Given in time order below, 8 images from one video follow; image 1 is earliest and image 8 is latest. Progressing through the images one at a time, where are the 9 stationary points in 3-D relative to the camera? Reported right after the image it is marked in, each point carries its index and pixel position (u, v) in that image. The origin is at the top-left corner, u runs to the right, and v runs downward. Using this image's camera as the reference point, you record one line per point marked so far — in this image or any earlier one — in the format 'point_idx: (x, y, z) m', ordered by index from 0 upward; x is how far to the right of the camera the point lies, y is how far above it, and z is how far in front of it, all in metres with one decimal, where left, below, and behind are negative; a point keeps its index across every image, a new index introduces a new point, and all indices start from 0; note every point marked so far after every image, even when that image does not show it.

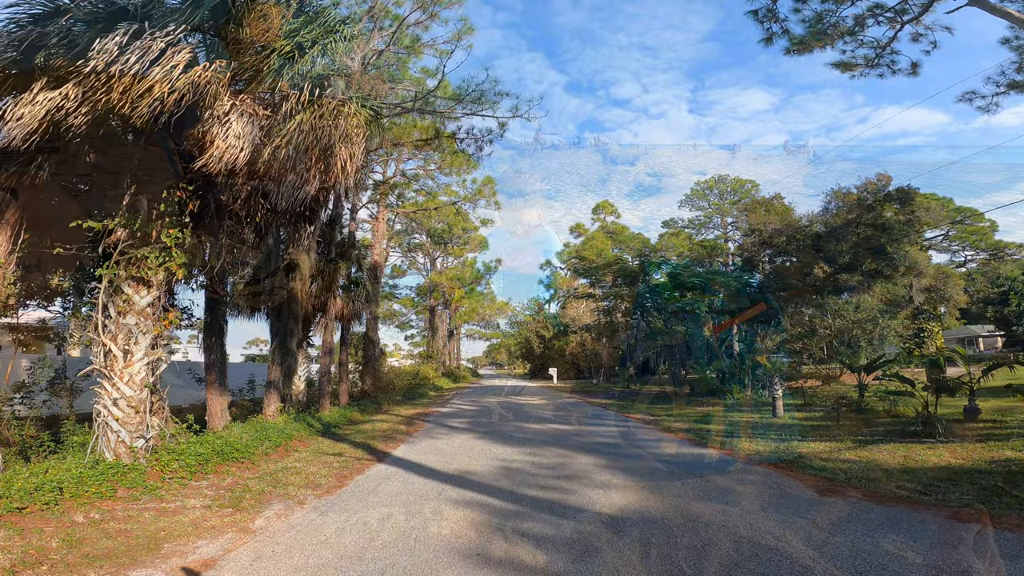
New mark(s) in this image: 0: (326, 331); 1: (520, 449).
0: (-6.0, -1.4, +16.3) m
1: (+0.2, -3.3, +10.2) m
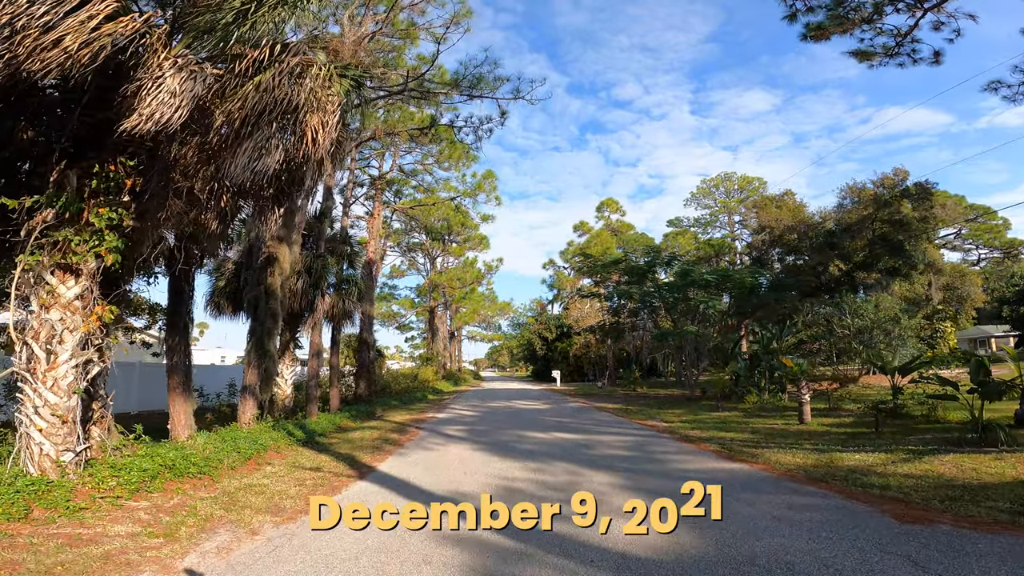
0: (-6.0, -1.3, +15.1) m
1: (+0.2, -3.2, +9.1) m
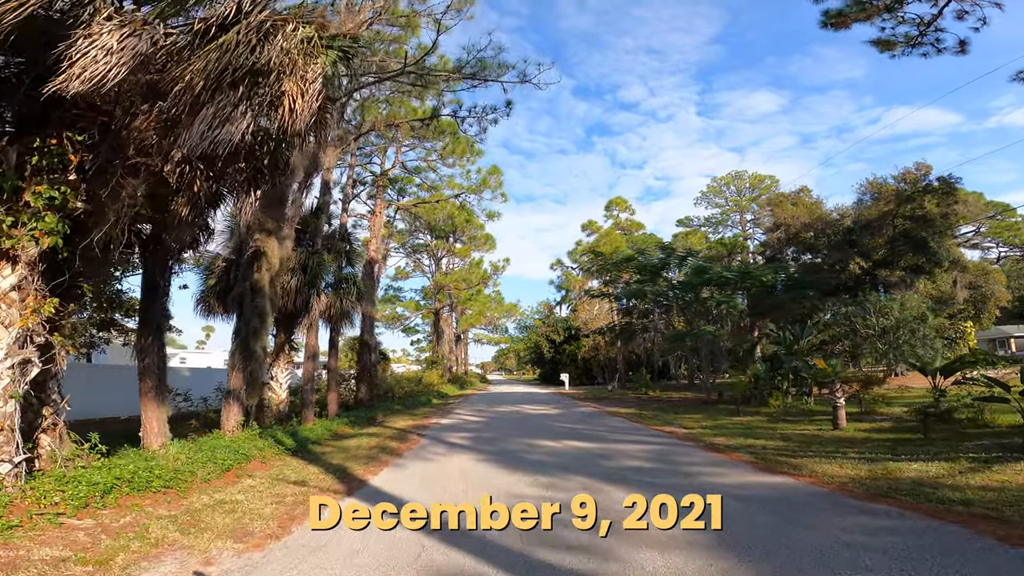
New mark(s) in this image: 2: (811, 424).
0: (-5.8, -1.3, +14.3) m
1: (+0.3, -3.1, +8.1) m
2: (+7.6, -3.5, +12.7) m
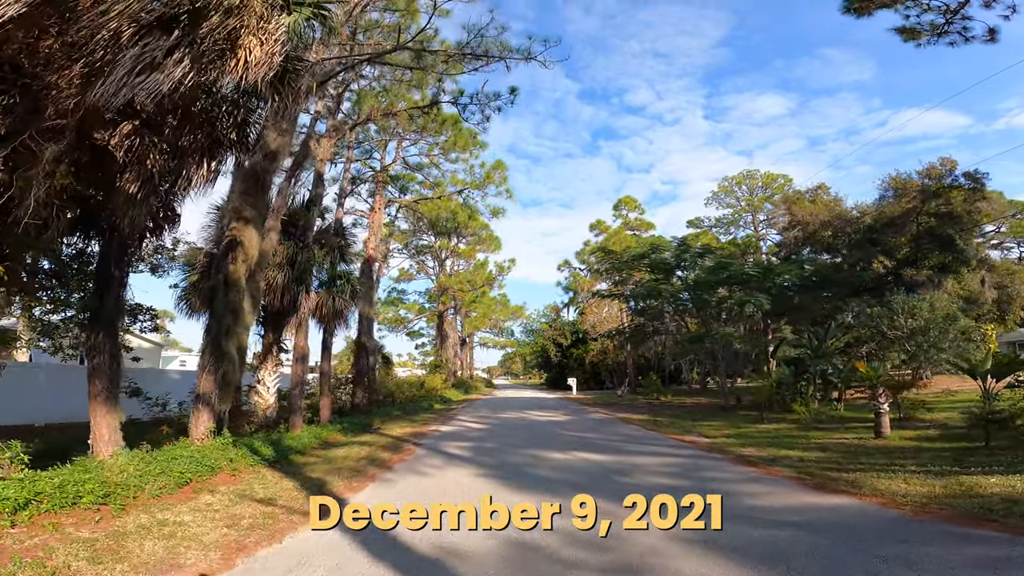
0: (-5.6, -1.2, +13.2) m
1: (+0.4, -2.9, +7.0) m
2: (+7.8, -3.3, +11.5) m
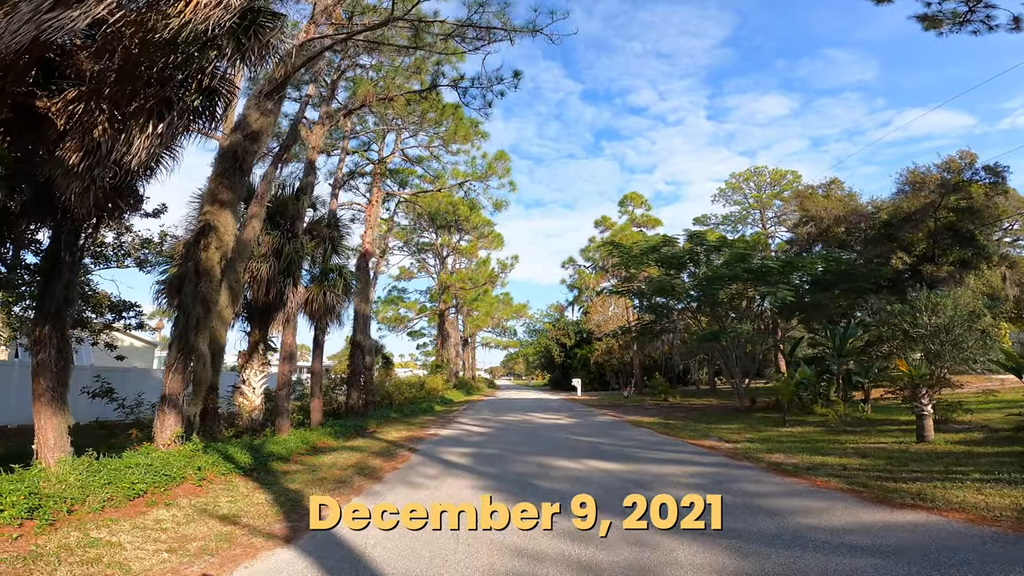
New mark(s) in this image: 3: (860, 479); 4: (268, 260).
0: (-5.6, -1.0, +12.3) m
1: (+0.4, -2.7, +6.0) m
2: (+7.8, -3.1, +10.5) m
3: (+4.6, -2.6, +6.7) m
4: (-5.7, +0.6, +11.7) m
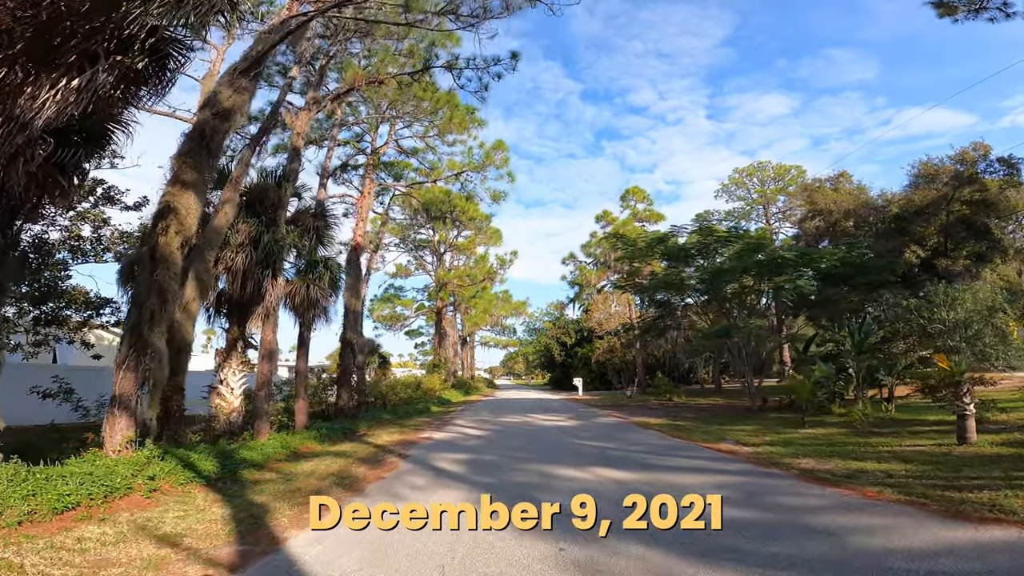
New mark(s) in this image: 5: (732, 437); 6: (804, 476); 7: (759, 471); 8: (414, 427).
0: (-5.6, -0.9, +11.4) m
1: (+0.4, -2.5, +5.1) m
2: (+7.8, -2.9, +9.6) m
3: (+4.6, -2.4, +5.8) m
4: (-5.8, +0.8, +10.8) m
5: (+5.0, -3.4, +11.3) m
6: (+4.0, -2.7, +7.0) m
7: (+3.7, -2.8, +7.6) m
8: (-3.0, -4.3, +15.3) m
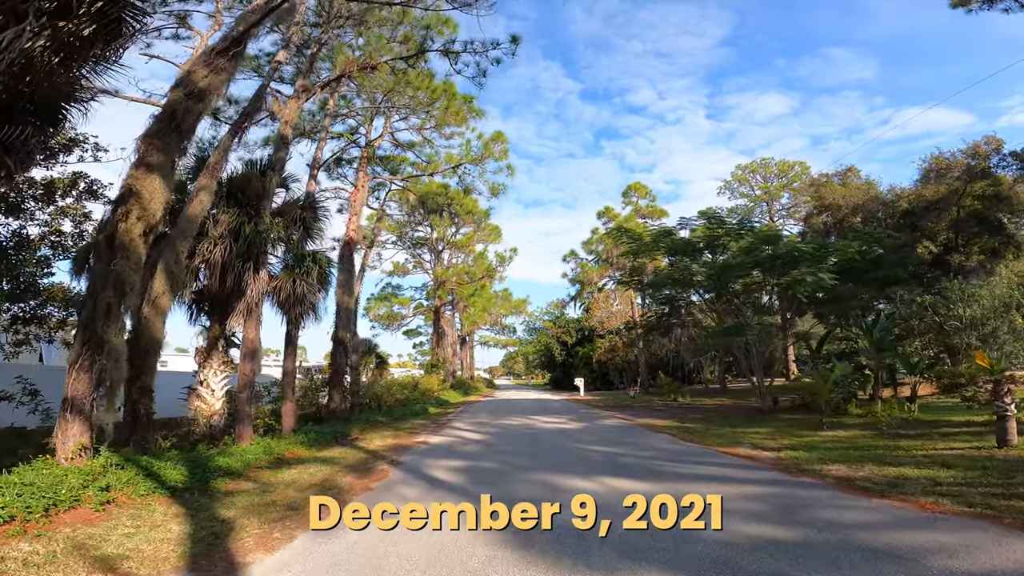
0: (-5.6, -0.7, +10.6) m
1: (+0.4, -2.4, +4.3) m
2: (+7.8, -2.8, +8.8) m
3: (+4.6, -2.3, +5.0) m
4: (-5.8, +0.9, +10.0) m
5: (+5.0, -3.3, +10.5) m
6: (+4.0, -2.5, +6.3) m
7: (+3.7, -2.6, +6.8) m
8: (-3.0, -4.1, +14.5) m
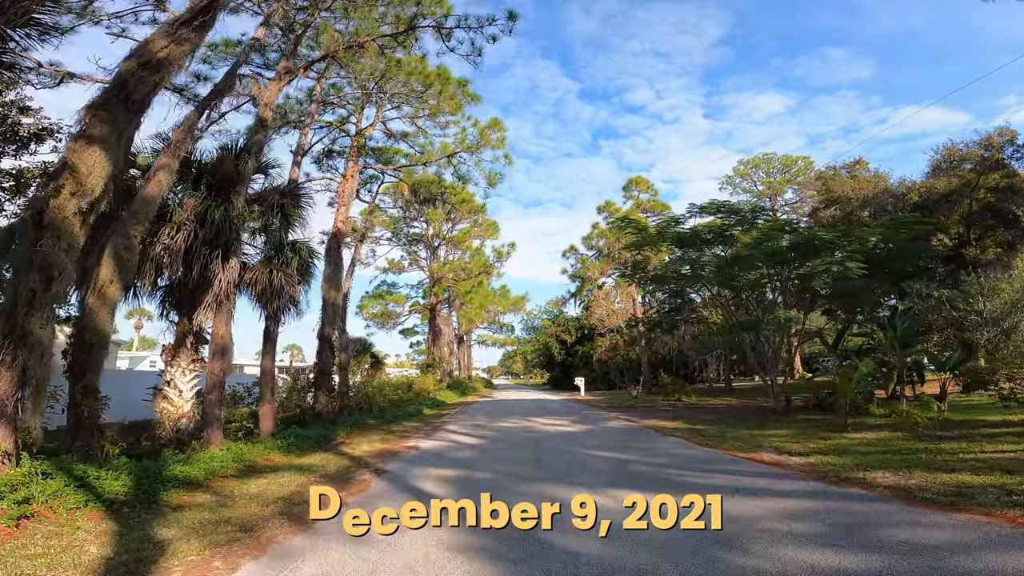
0: (-5.6, -0.6, +9.6) m
1: (+0.4, -2.2, +3.4) m
2: (+7.8, -2.6, +7.9) m
3: (+4.6, -2.0, +4.1) m
4: (-5.8, +1.1, +9.0) m
5: (+4.9, -3.0, +9.6) m
6: (+4.0, -2.3, +5.3) m
7: (+3.6, -2.4, +5.9) m
8: (-3.1, -3.9, +13.6) m
